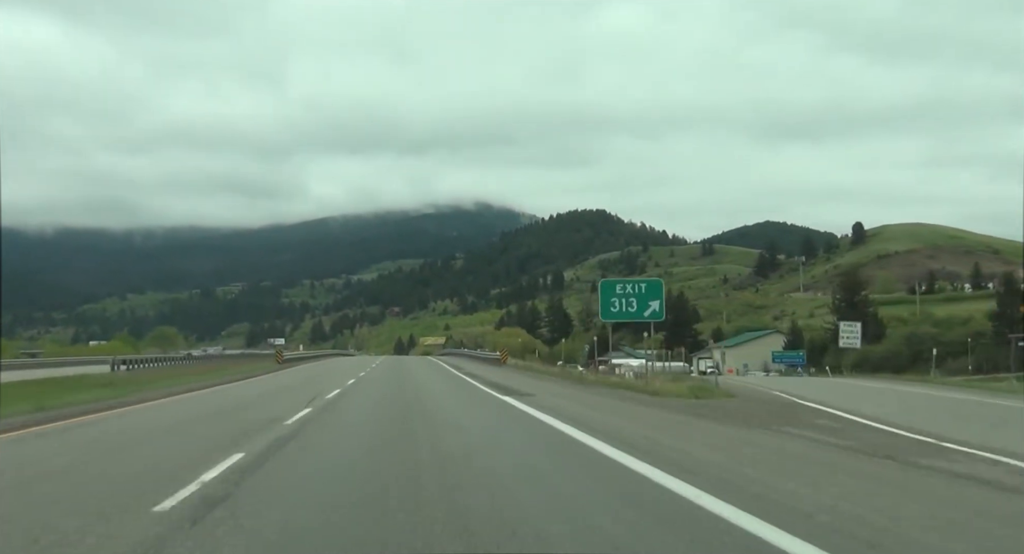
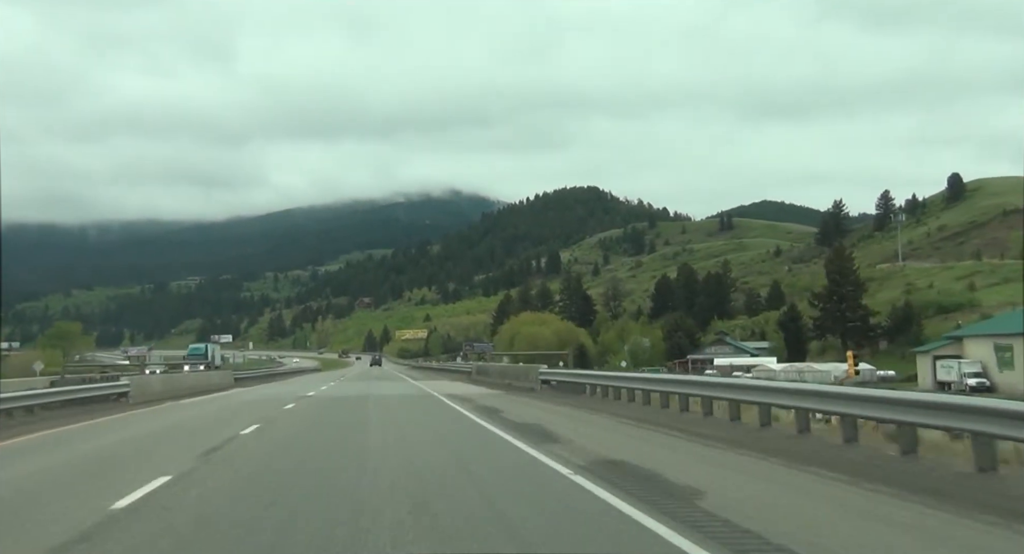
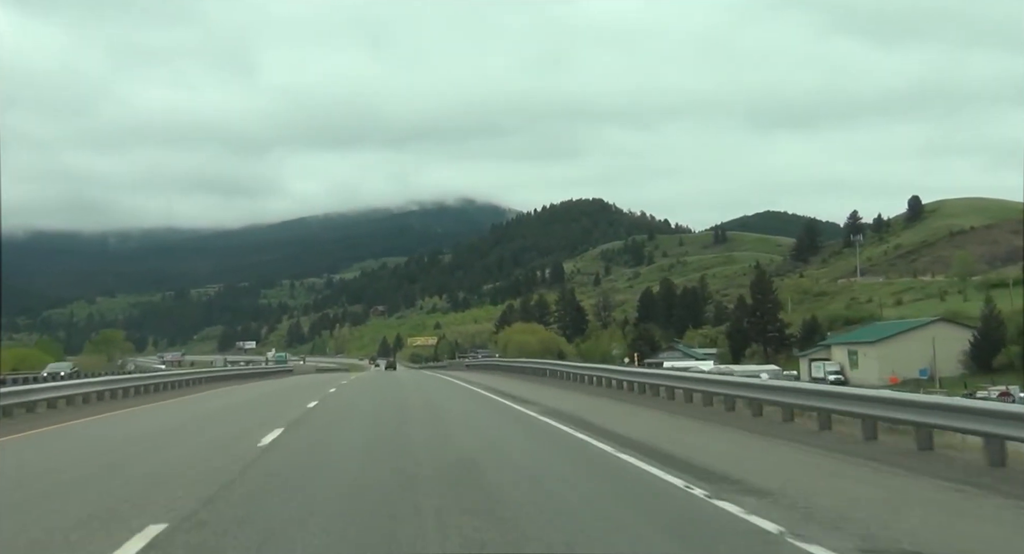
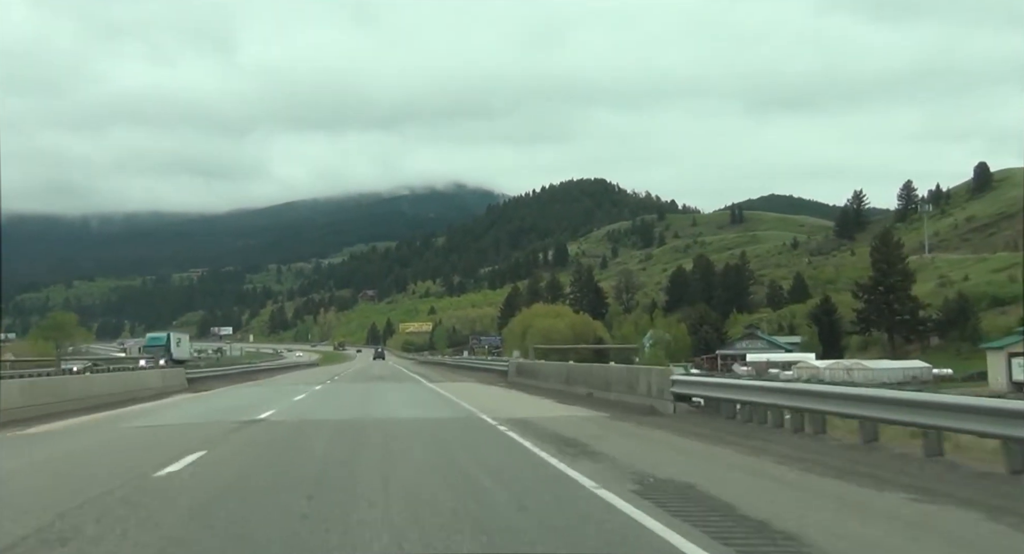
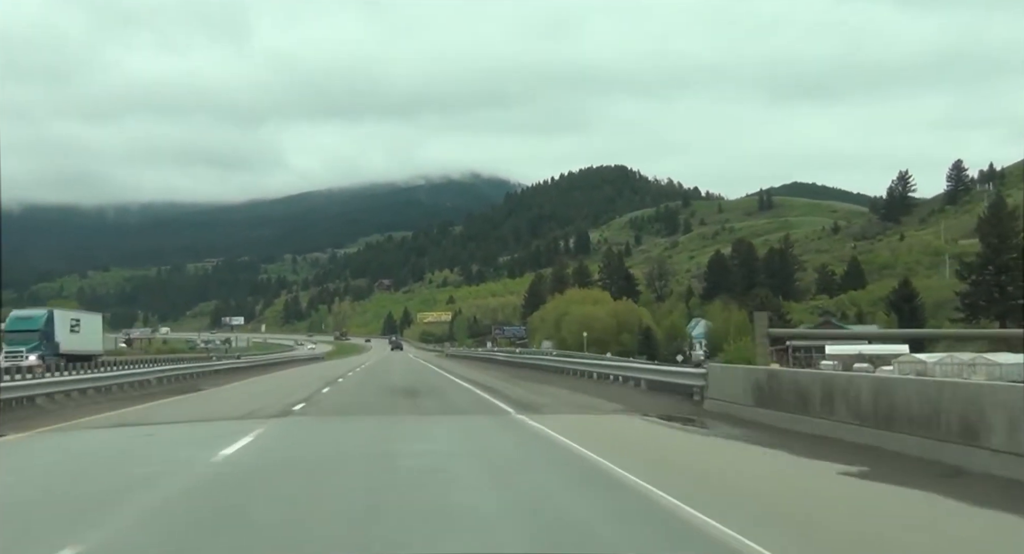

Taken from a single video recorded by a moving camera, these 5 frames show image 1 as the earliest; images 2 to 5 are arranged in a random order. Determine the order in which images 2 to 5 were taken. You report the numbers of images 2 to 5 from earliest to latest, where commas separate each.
3, 2, 4, 5
